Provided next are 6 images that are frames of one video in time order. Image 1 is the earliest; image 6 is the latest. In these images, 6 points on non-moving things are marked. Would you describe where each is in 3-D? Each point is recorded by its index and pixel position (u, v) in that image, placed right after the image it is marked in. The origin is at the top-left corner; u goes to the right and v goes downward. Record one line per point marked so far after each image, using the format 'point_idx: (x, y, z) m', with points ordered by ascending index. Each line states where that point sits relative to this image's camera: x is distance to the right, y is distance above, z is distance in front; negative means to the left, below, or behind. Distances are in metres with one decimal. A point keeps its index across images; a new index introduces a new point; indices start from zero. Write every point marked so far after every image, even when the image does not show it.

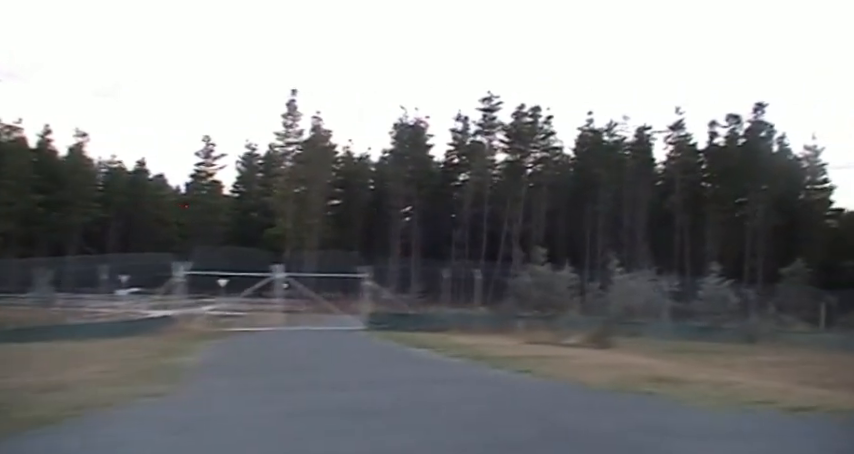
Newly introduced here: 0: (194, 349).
0: (-3.4, -1.7, +12.2) m
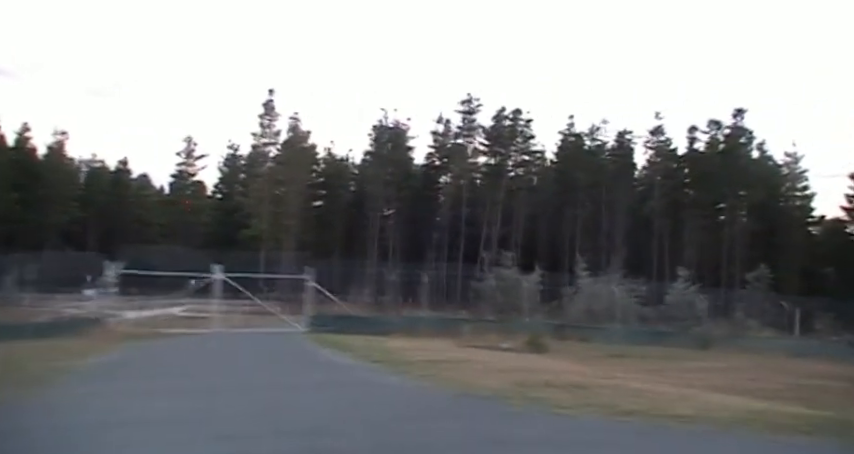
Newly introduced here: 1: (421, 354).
0: (-4.1, -1.7, +12.0) m
1: (0.0, -1.8, +11.8) m
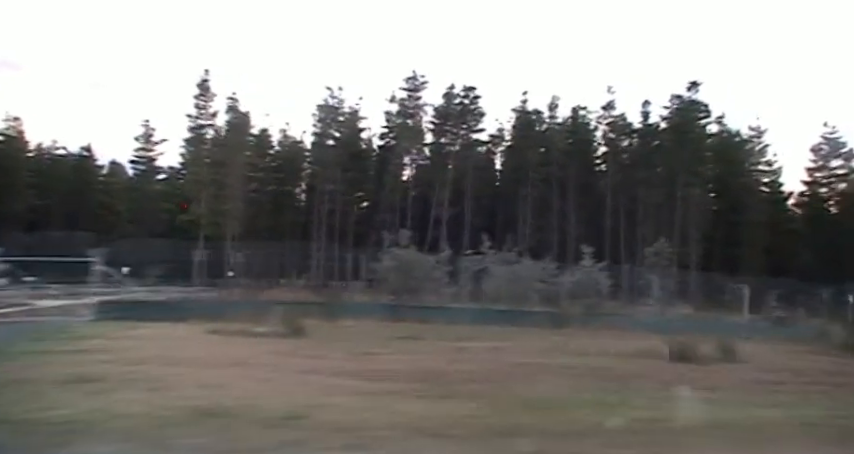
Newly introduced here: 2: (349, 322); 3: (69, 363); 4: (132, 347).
0: (-6.3, -1.5, +11.3) m
1: (-2.2, -1.5, +11.2) m
2: (-1.3, -1.6, +14.0) m
3: (-3.7, -1.4, +8.8) m
4: (-3.7, -1.5, +10.6) m
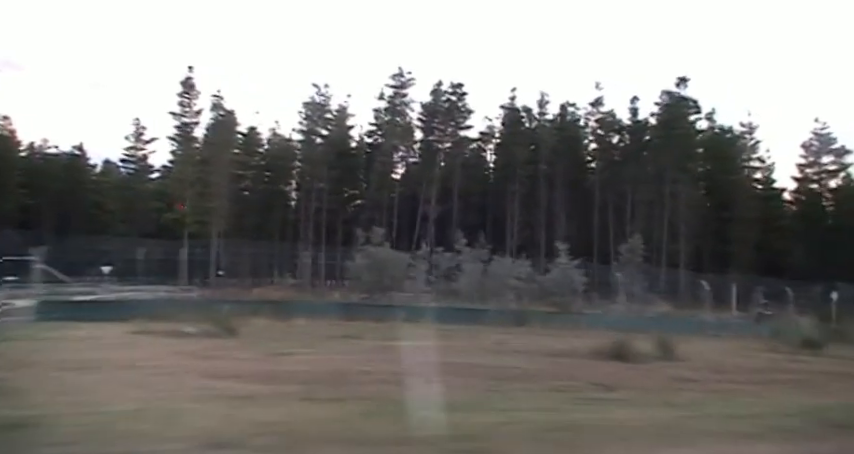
0: (-6.8, -1.5, +11.2) m
1: (-2.7, -1.5, +11.0) m
2: (-1.8, -1.5, +13.9) m
3: (-4.3, -1.4, +8.7) m
4: (-4.2, -1.5, +10.5) m
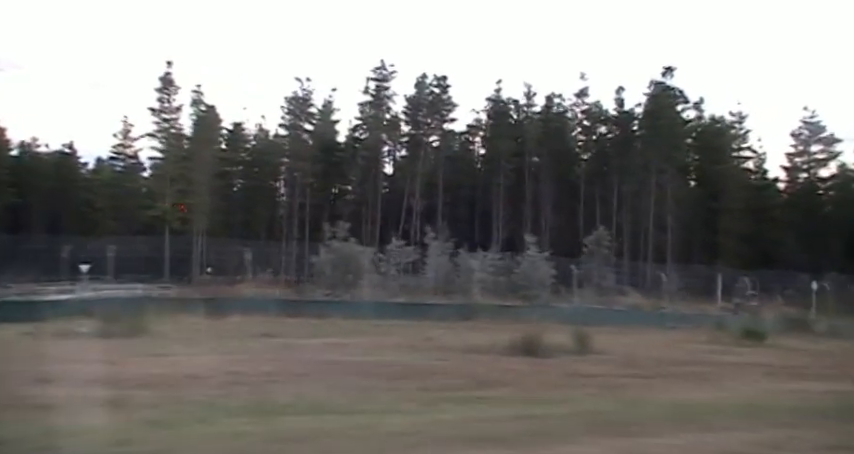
0: (-7.5, -1.5, +10.9) m
1: (-3.4, -1.4, +10.8) m
2: (-2.5, -1.5, +13.6) m
3: (-4.9, -1.3, +8.4) m
4: (-4.9, -1.4, +10.3) m
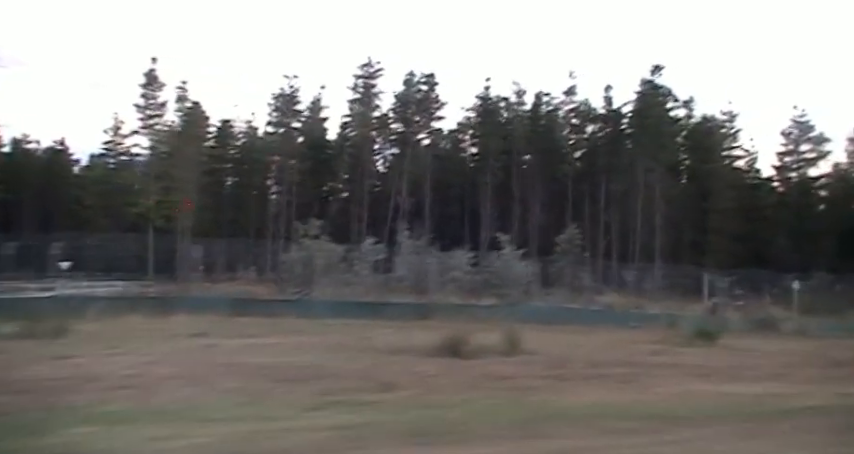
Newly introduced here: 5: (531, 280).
0: (-8.0, -1.4, +10.8) m
1: (-3.9, -1.4, +10.6) m
2: (-3.0, -1.4, +13.5) m
3: (-5.5, -1.3, +8.3) m
4: (-5.4, -1.4, +10.1) m
5: (+2.5, -1.2, +19.9) m
